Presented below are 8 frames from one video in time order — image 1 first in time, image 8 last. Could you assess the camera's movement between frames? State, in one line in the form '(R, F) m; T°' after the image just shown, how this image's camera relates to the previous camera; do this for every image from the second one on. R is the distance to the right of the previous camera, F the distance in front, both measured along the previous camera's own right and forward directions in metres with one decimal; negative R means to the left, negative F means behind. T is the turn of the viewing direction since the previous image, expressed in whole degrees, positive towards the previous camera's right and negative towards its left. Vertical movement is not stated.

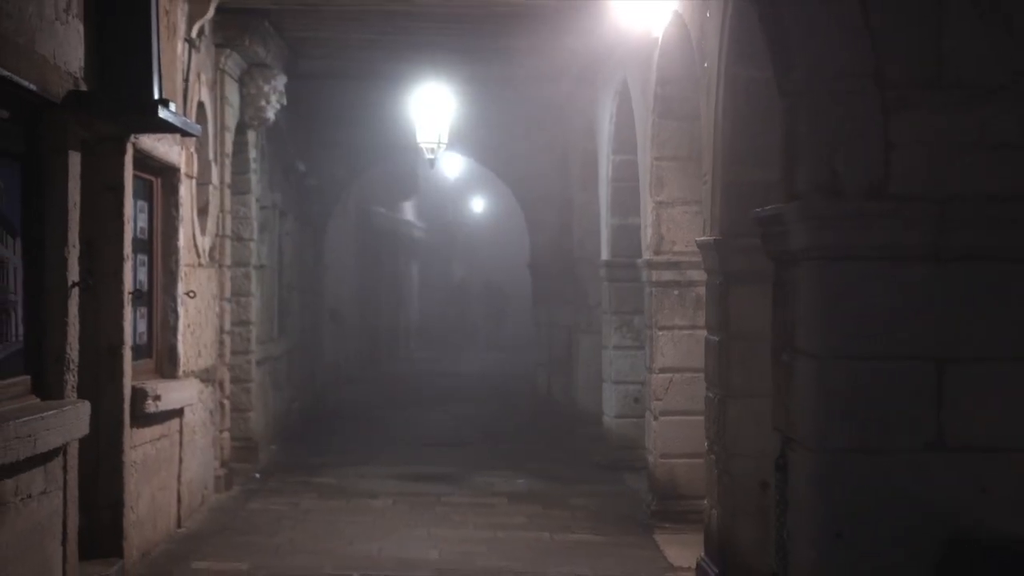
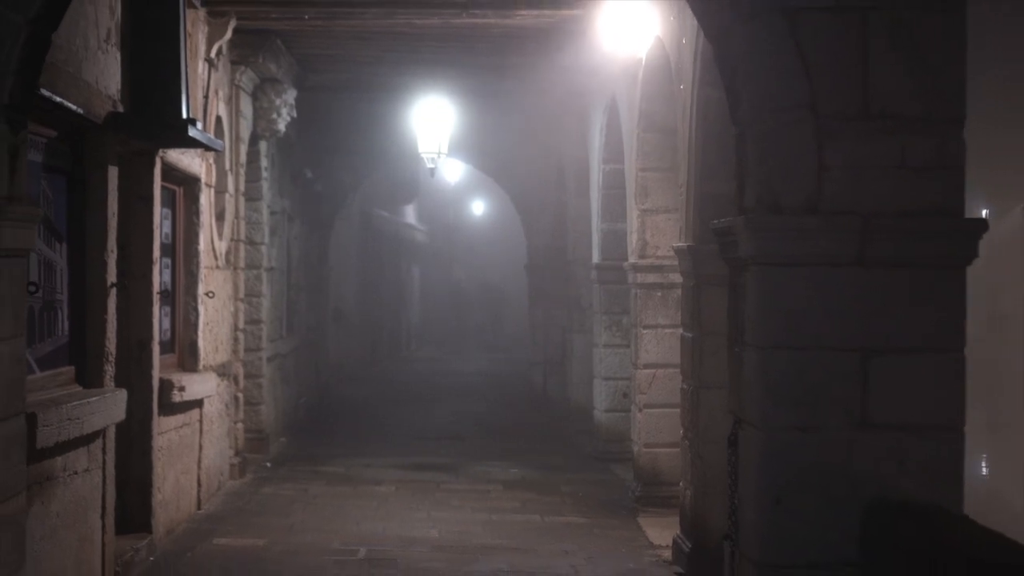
(0.0, -0.5) m; 0°
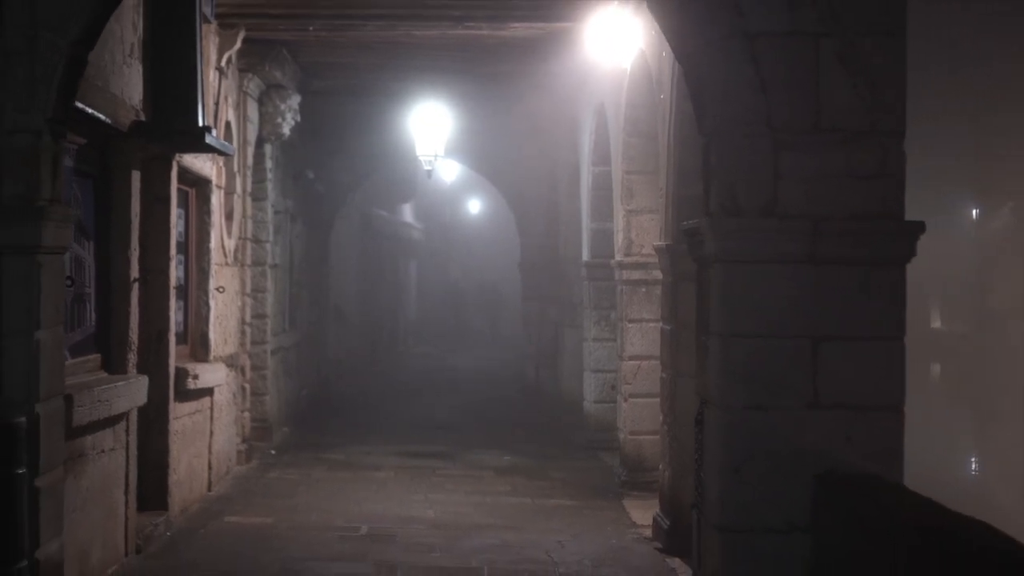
(0.0, -0.4) m; 0°
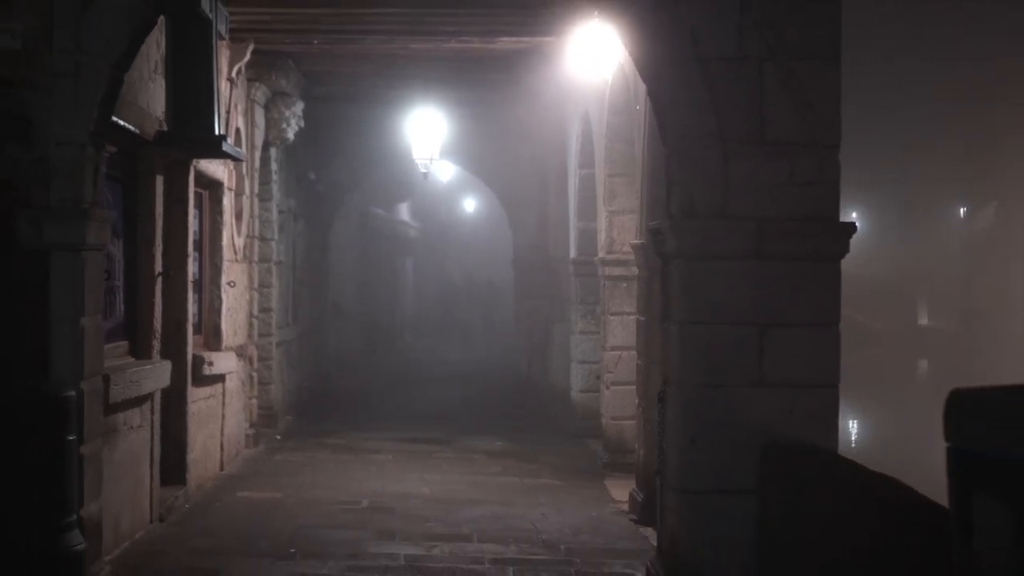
(+0.1, -0.5) m; 0°
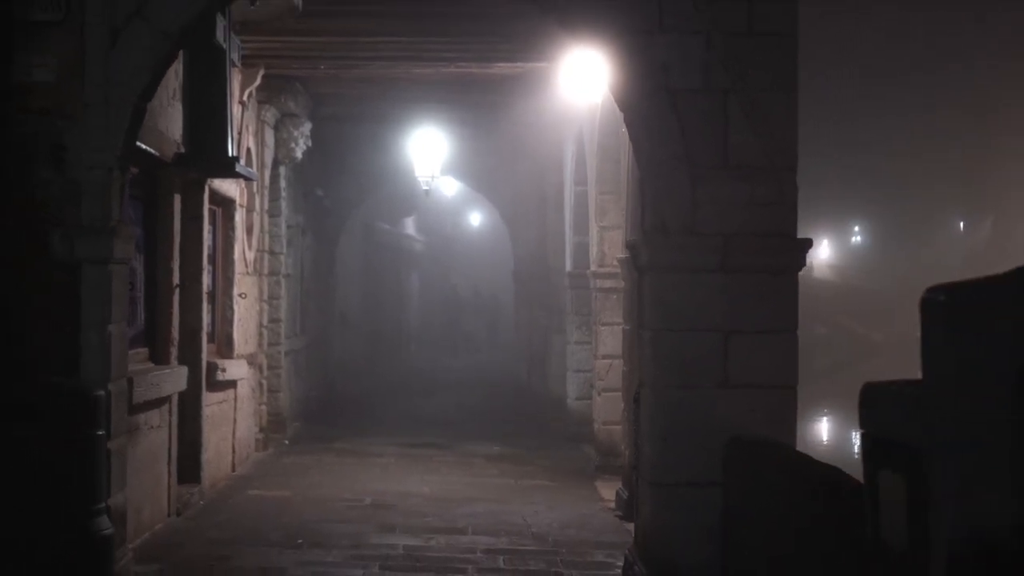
(+0.1, -0.4) m; 0°
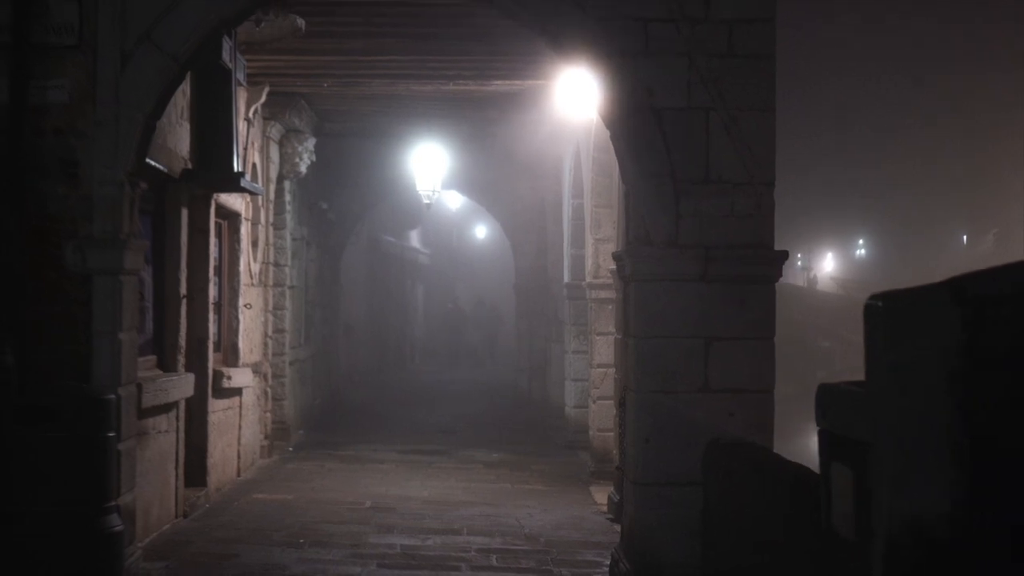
(+0.1, -0.2) m; 0°
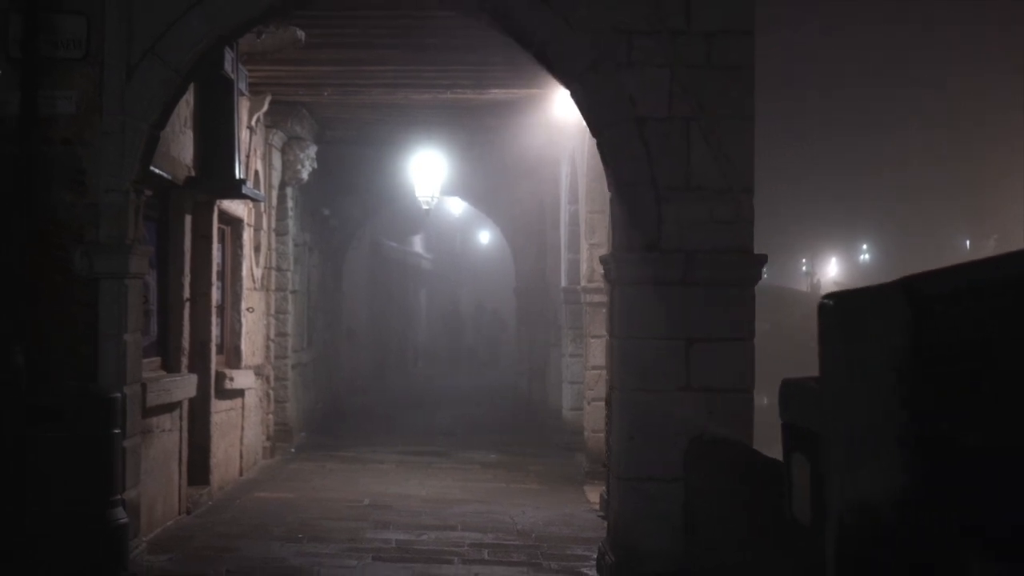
(+0.1, -0.2) m; 0°
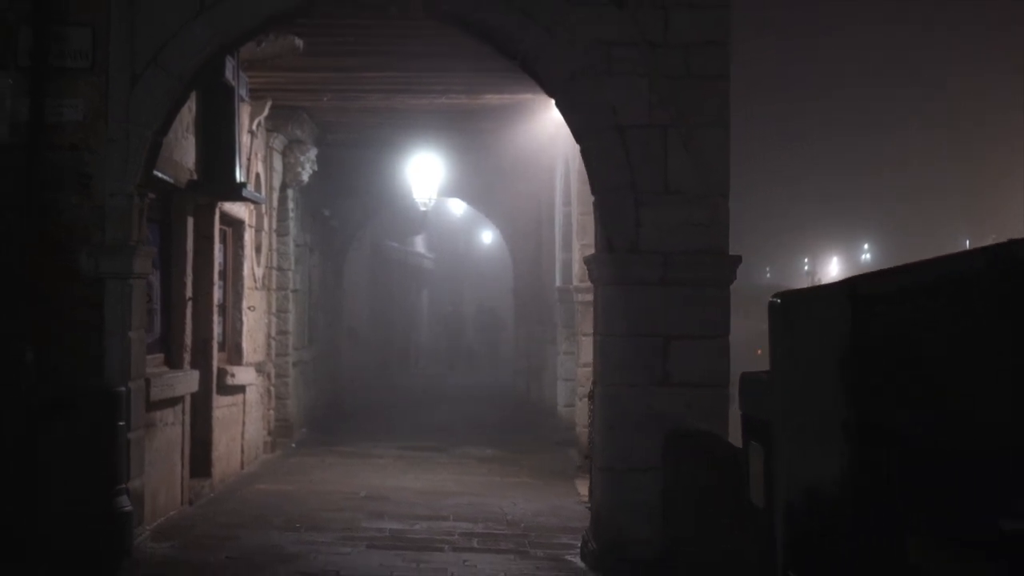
(+0.1, -0.2) m; 0°
